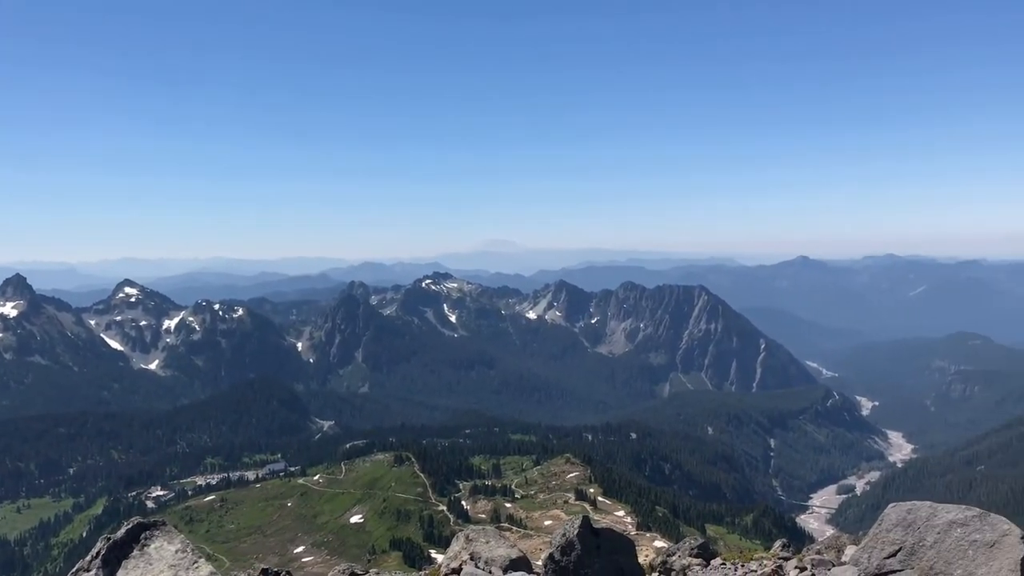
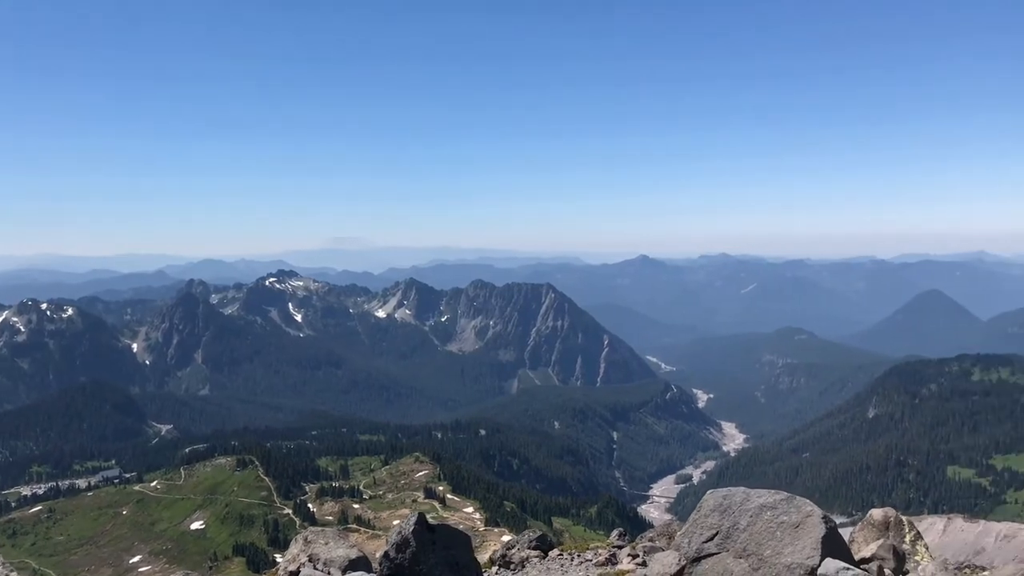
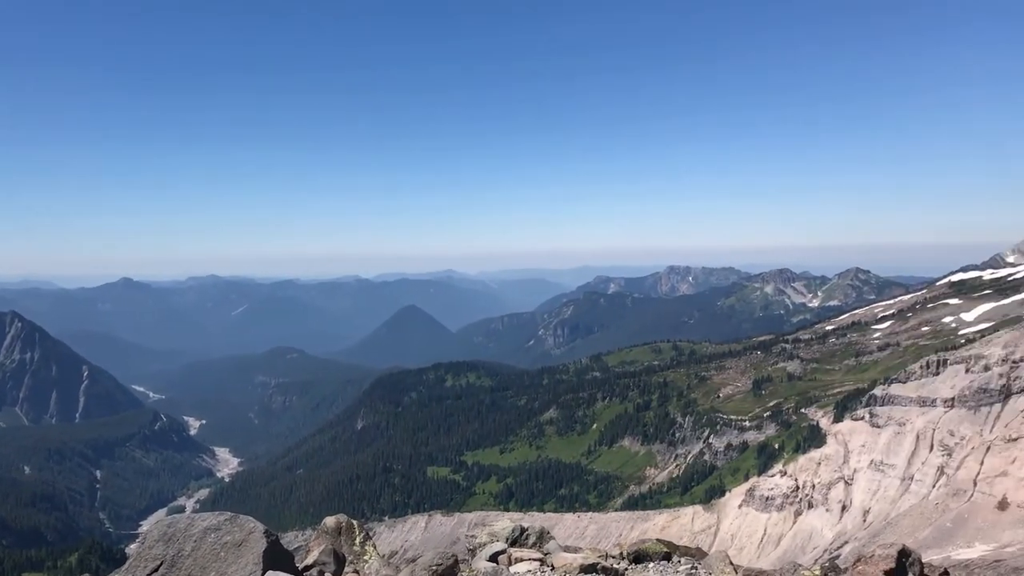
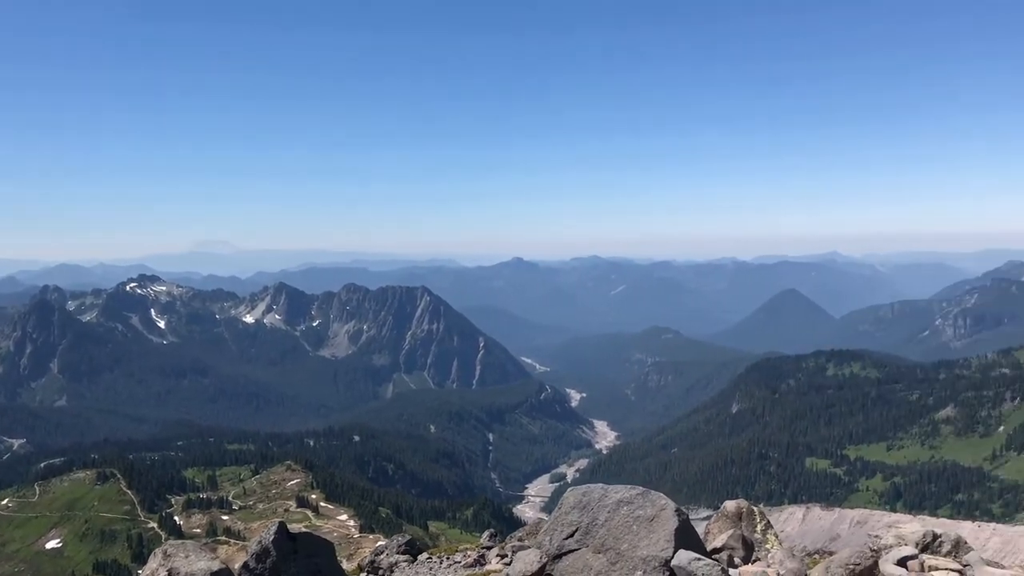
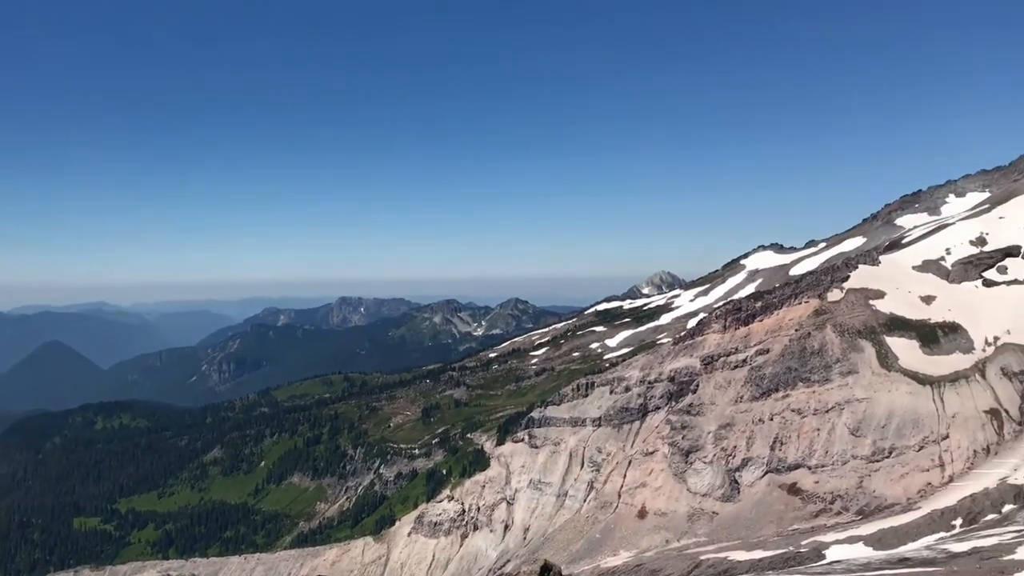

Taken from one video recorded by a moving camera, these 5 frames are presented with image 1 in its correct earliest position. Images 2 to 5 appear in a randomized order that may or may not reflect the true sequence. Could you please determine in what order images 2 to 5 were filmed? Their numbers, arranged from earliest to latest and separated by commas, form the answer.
2, 4, 3, 5
